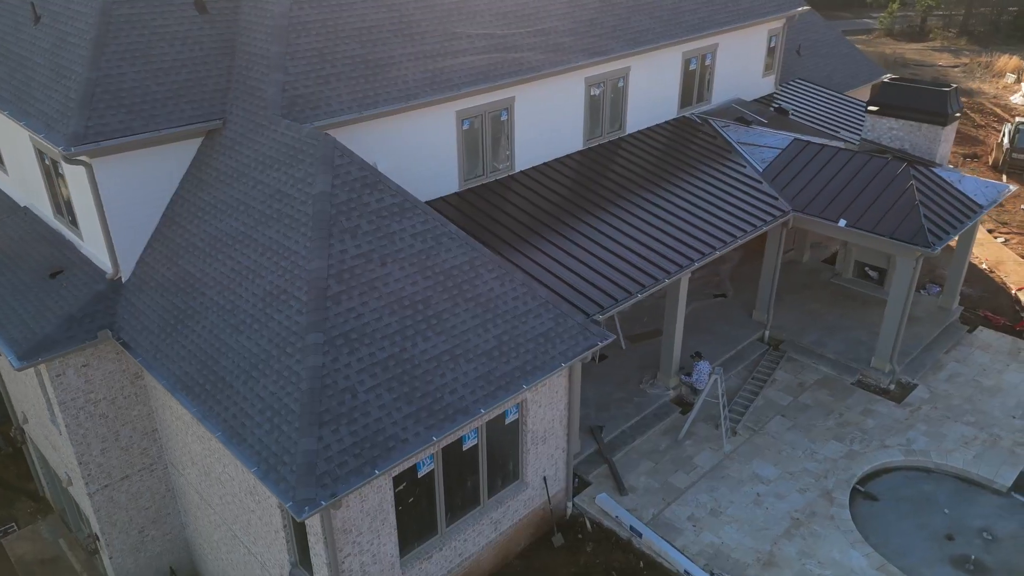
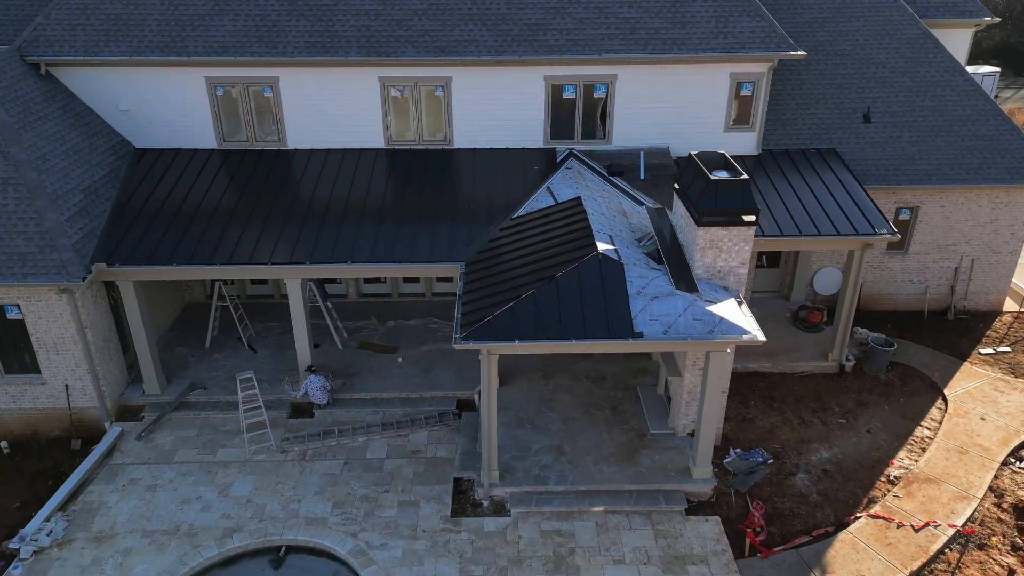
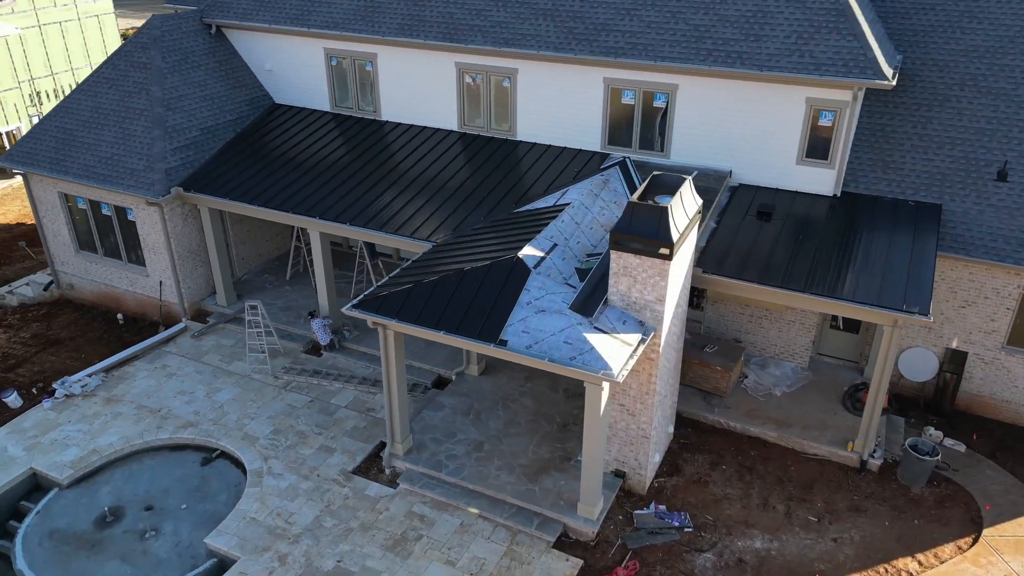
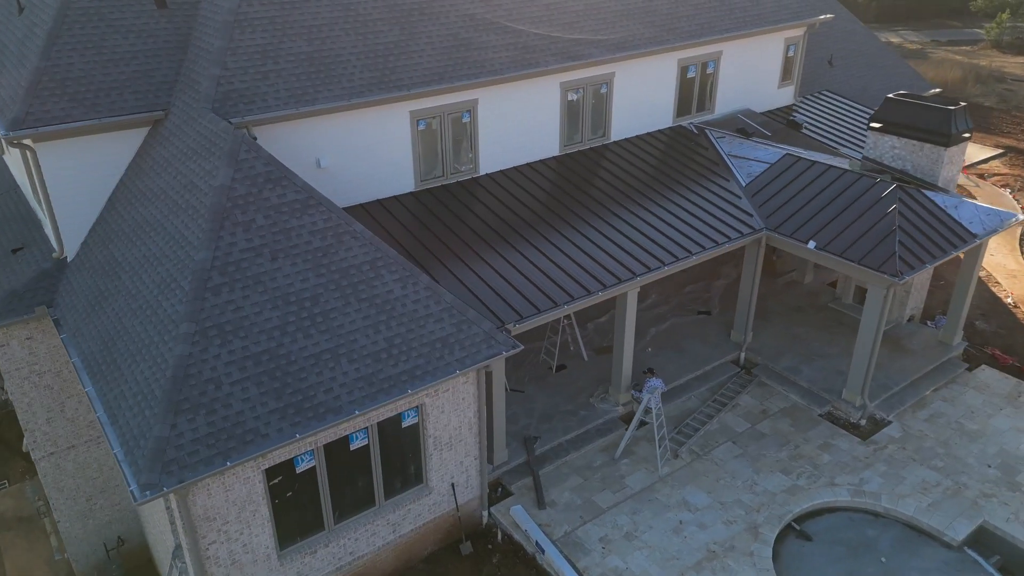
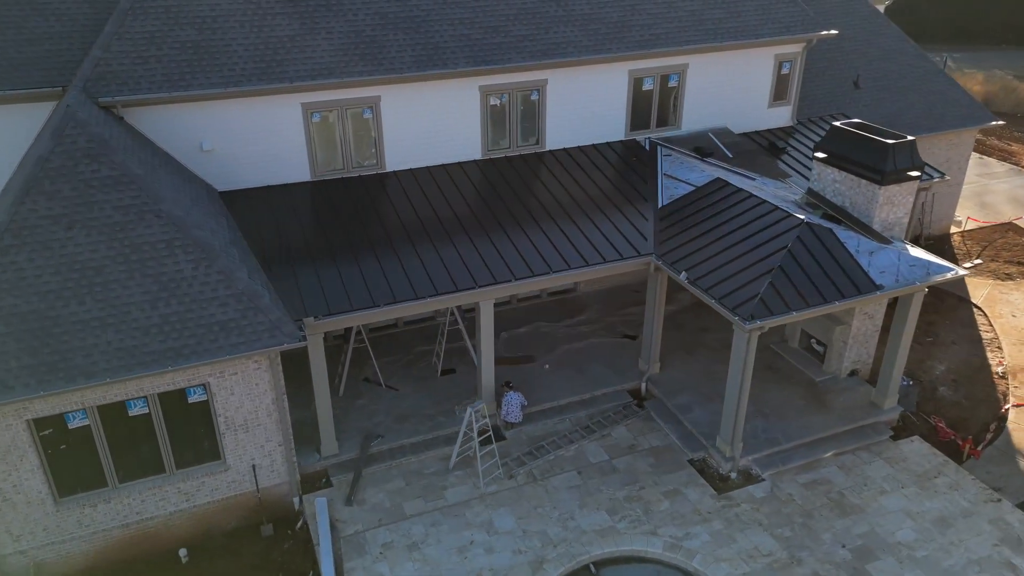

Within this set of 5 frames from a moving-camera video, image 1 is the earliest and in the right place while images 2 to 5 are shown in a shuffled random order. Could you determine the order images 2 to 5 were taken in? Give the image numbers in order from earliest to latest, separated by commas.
4, 5, 2, 3
